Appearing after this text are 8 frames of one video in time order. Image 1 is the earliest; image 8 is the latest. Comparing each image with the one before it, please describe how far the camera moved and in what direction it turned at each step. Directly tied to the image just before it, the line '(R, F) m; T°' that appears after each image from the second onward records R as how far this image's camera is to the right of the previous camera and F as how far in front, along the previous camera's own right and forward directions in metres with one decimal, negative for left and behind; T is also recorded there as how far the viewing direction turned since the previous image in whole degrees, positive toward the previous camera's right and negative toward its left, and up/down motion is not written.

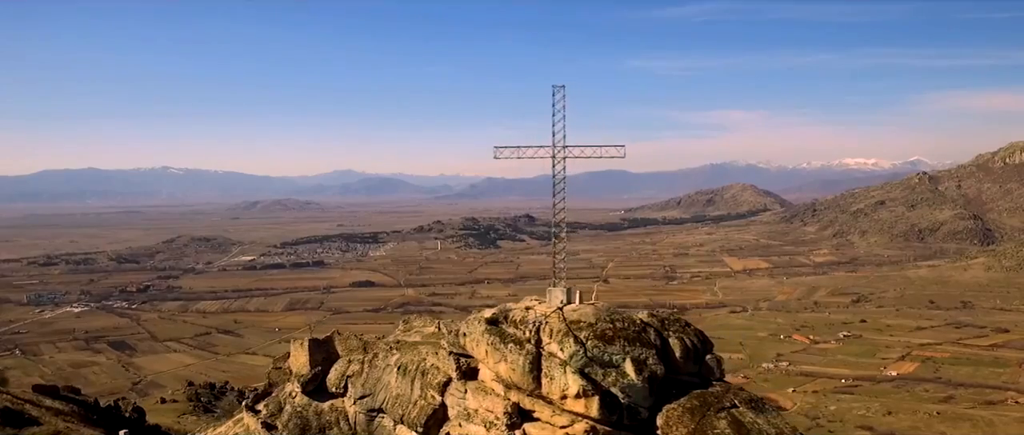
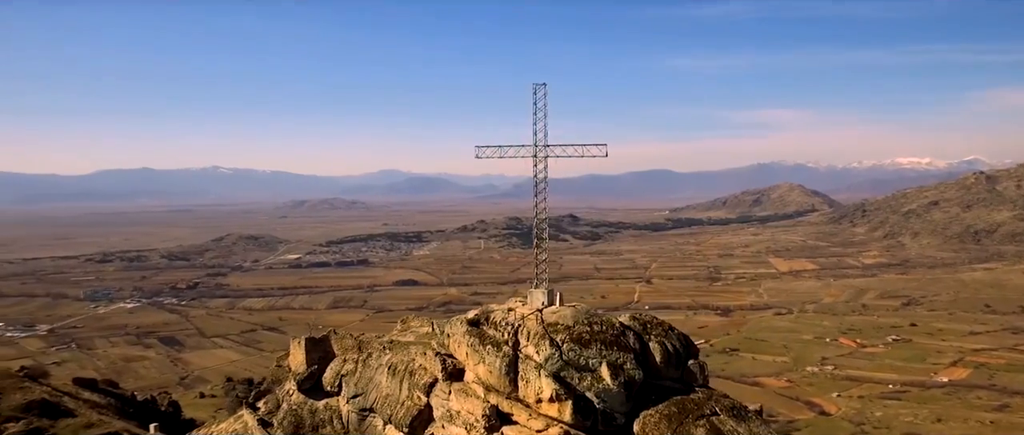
(+3.7, +1.1) m; -3°
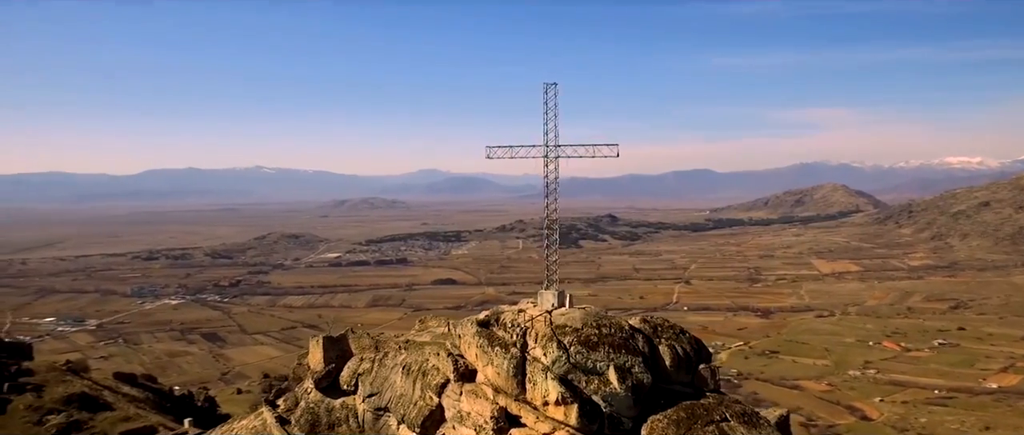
(+1.5, +0.4) m; -3°
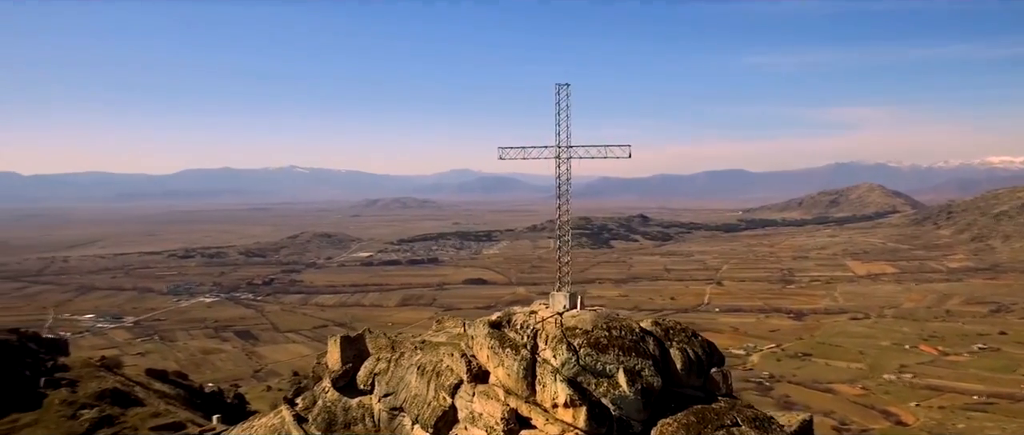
(+1.0, +0.1) m; -2°
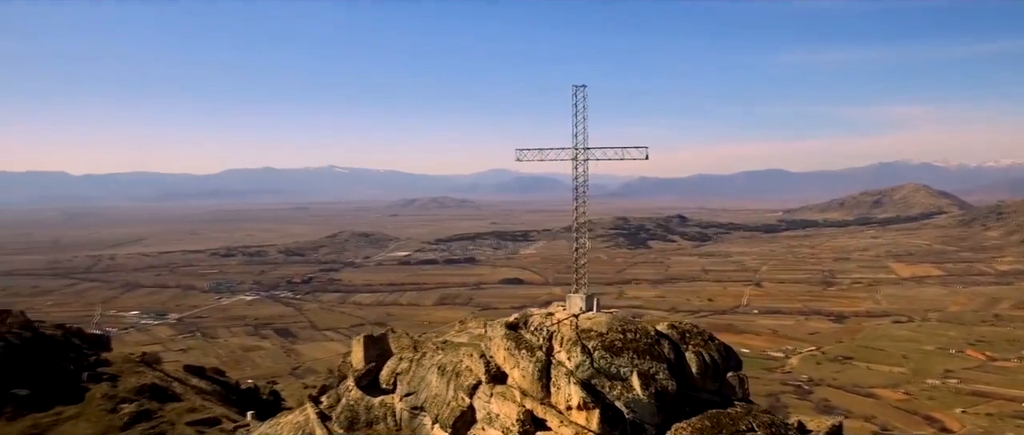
(+1.1, -0.1) m; -3°
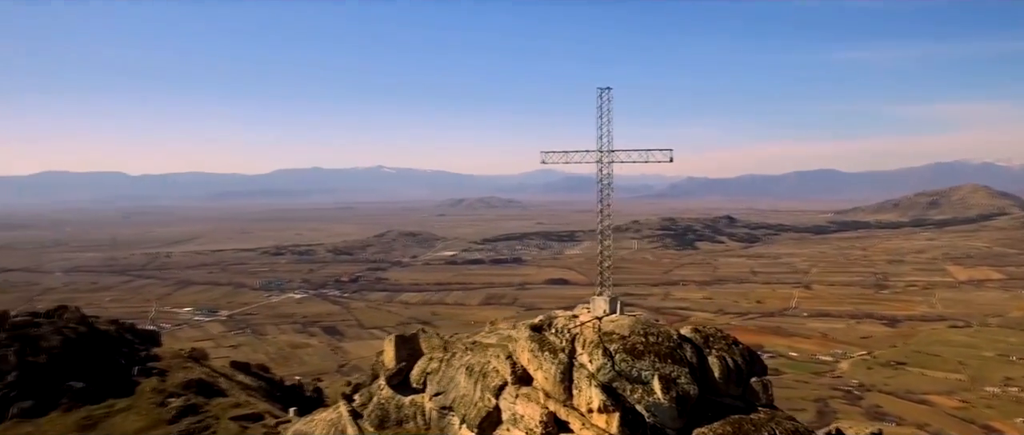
(+1.1, -0.4) m; -3°
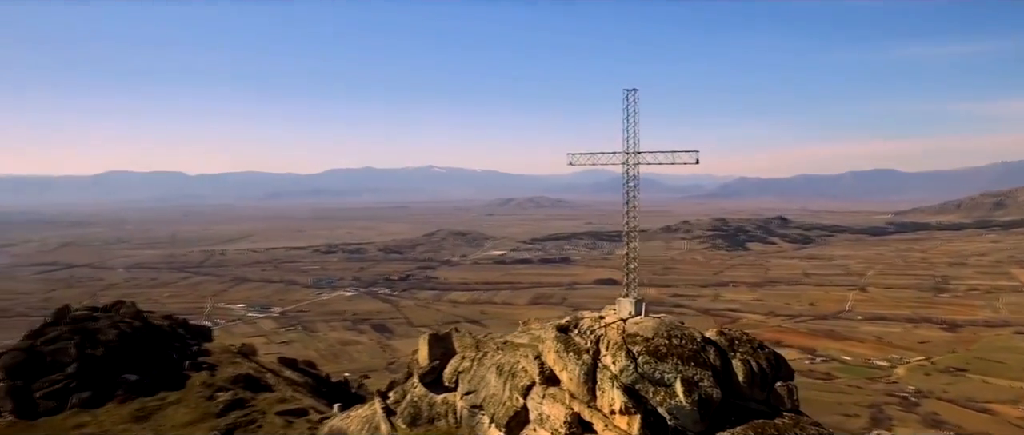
(+1.2, -0.6) m; -4°
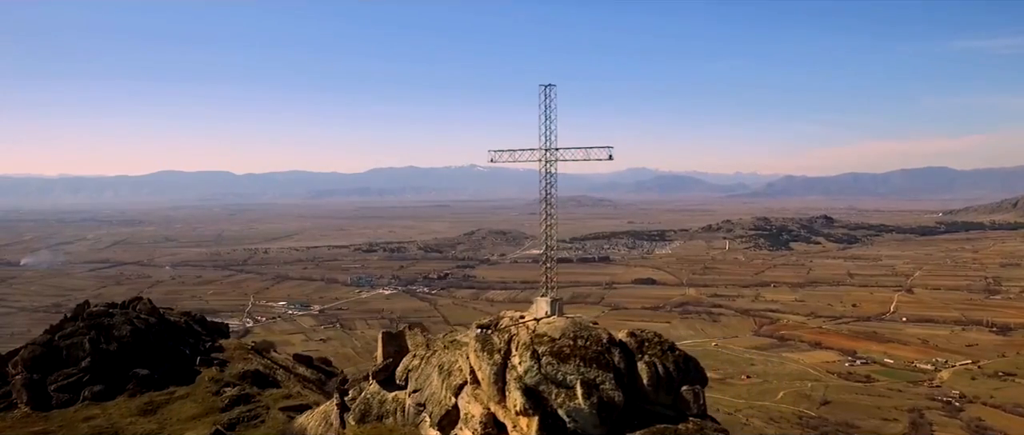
(+7.6, +1.3) m; -2°
